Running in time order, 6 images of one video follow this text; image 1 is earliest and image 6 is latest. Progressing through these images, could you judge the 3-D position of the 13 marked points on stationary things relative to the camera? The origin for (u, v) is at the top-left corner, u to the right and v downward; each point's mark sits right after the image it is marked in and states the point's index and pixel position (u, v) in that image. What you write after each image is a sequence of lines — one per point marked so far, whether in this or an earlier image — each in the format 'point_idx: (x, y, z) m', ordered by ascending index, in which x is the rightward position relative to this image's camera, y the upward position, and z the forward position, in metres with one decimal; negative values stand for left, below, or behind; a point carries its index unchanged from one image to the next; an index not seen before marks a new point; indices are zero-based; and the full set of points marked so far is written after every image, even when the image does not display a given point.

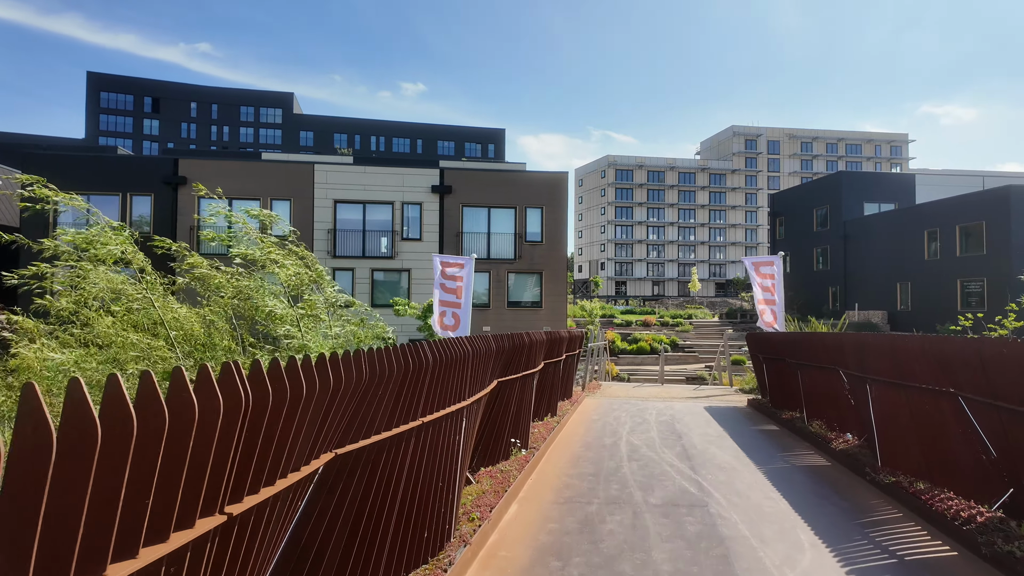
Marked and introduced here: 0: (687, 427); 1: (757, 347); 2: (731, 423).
0: (+2.5, -1.9, +8.7) m
1: (+4.1, -1.0, +9.7) m
2: (+3.1, -1.9, +8.5) m
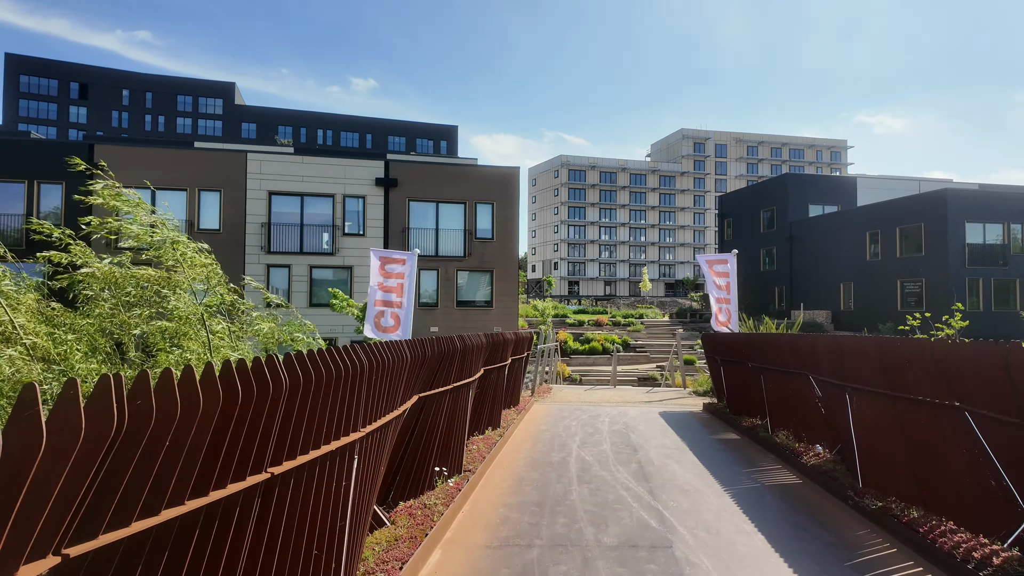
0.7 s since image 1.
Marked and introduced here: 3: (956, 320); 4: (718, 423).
0: (+1.7, -1.8, +8.0) m
1: (+3.2, -0.9, +9.2) m
2: (+2.3, -1.9, +7.9) m
3: (+10.6, -0.8, +14.1) m
4: (+2.8, -1.9, +8.2) m
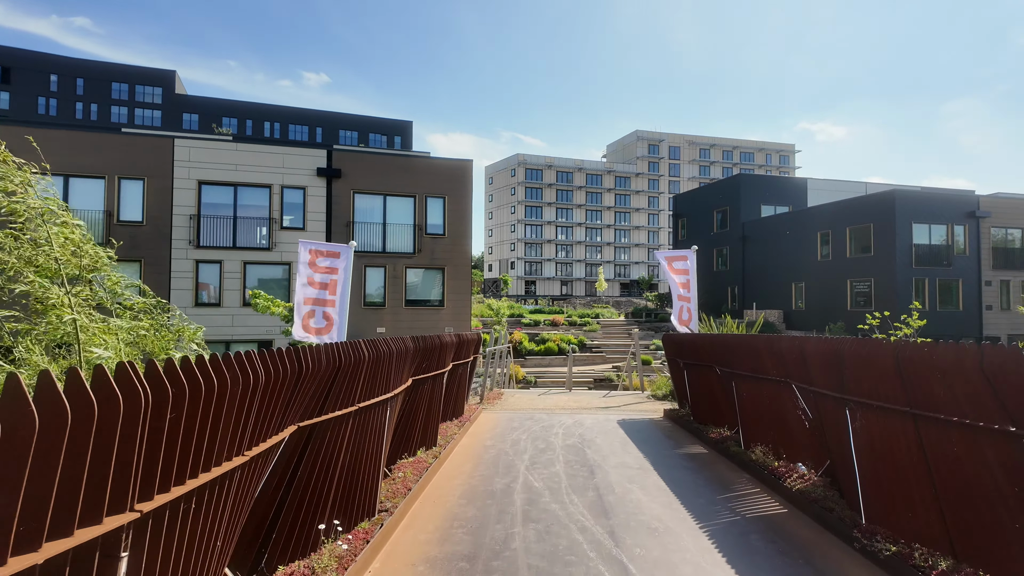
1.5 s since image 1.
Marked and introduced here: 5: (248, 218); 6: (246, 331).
0: (+1.0, -1.8, +7.2) m
1: (+2.4, -0.9, +8.4) m
2: (+1.6, -1.8, +7.0) m
3: (+9.4, -0.7, +13.9) m
4: (+2.1, -1.8, +7.4) m
5: (-8.9, +2.4, +19.9) m
6: (-8.8, -1.4, +19.5) m
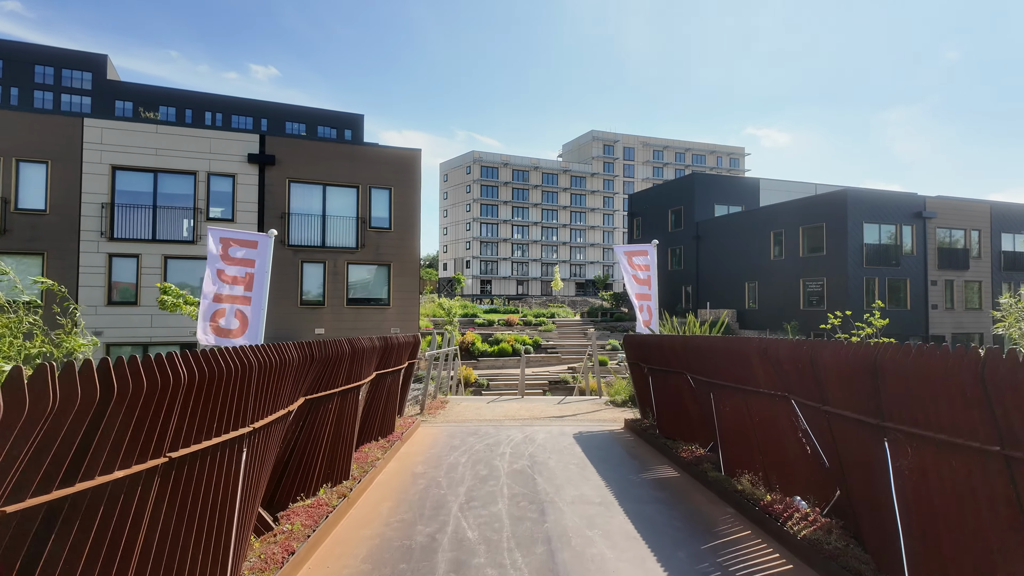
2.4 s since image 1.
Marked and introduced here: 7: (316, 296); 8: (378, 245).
0: (+0.4, -1.7, +6.1) m
1: (+1.6, -0.8, +7.4) m
2: (+0.9, -1.7, +6.0) m
3: (+8.3, -0.7, +13.4) m
4: (+1.4, -1.8, +6.4) m
5: (-10.4, +2.4, +18.0) m
6: (-10.3, -1.3, +17.6) m
7: (-6.4, -0.2, +19.2) m
8: (-4.5, +1.4, +19.9) m
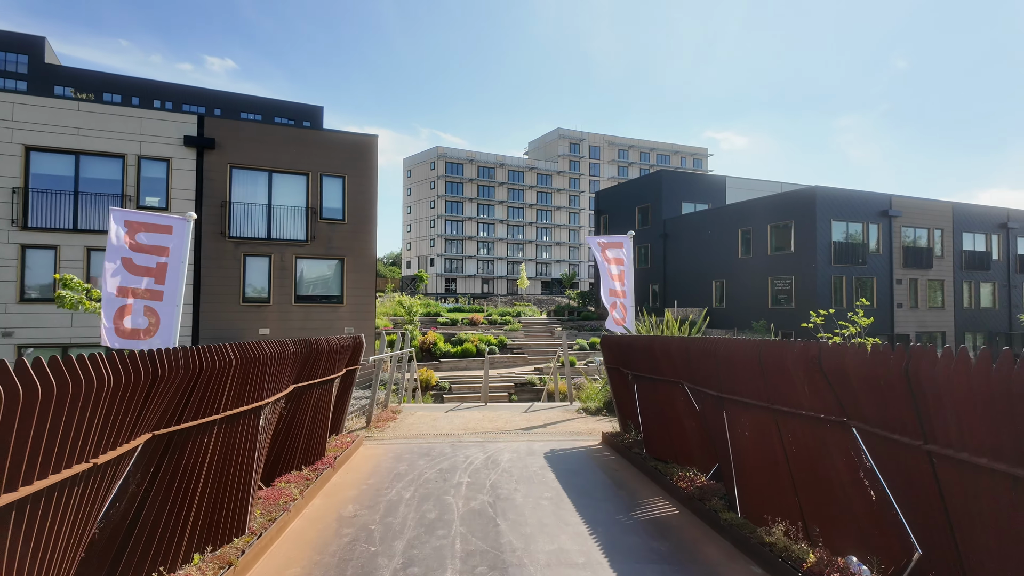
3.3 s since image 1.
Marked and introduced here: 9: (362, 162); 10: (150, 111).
0: (0.0, -1.6, +4.9) m
1: (+1.2, -0.7, +6.3) m
2: (+0.6, -1.7, +4.9) m
3: (+7.5, -0.6, +12.7) m
4: (+1.1, -1.7, +5.3) m
5: (-11.5, +2.6, +16.2) m
6: (-11.3, -1.2, +15.8) m
7: (-7.5, -0.1, +17.6) m
8: (-5.7, +1.6, +18.4) m
9: (-4.7, +4.0, +18.7) m
10: (-10.1, +5.0, +16.7) m
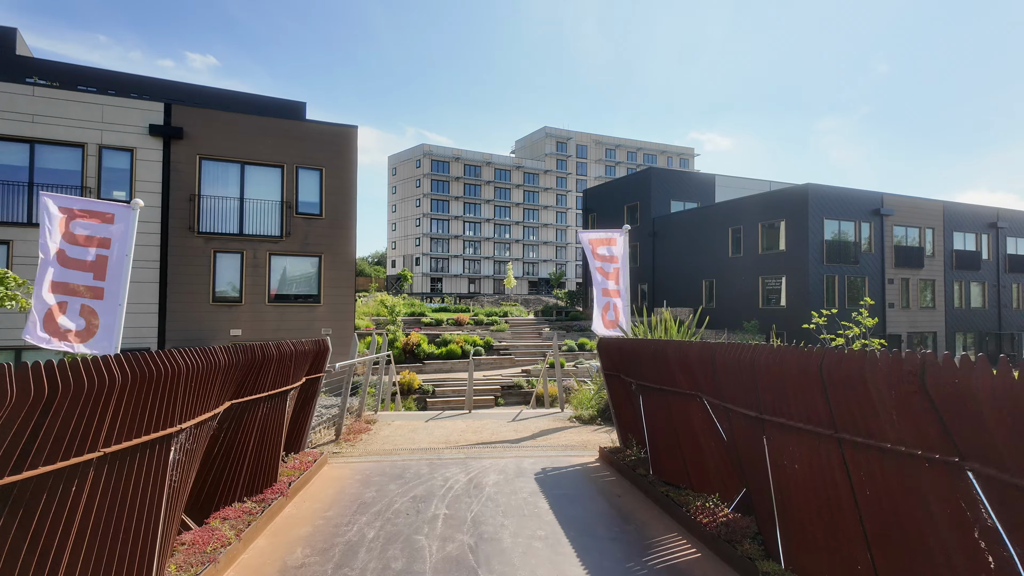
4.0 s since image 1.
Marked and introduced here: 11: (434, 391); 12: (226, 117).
0: (-0.1, -1.6, +4.1) m
1: (+1.1, -0.7, +5.6) m
2: (+0.5, -1.6, +4.1) m
3: (+7.2, -0.6, +12.1) m
4: (+1.0, -1.7, +4.6) m
5: (-11.8, +2.6, +15.1) m
6: (-11.7, -1.1, +14.8) m
7: (-7.9, -0.1, +16.7) m
8: (-6.1, +1.6, +17.5) m
9: (-5.2, +4.0, +17.8) m
10: (-10.5, +5.0, +15.6) m
11: (-2.3, -2.9, +17.0) m
12: (-8.0, +4.8, +16.7) m
